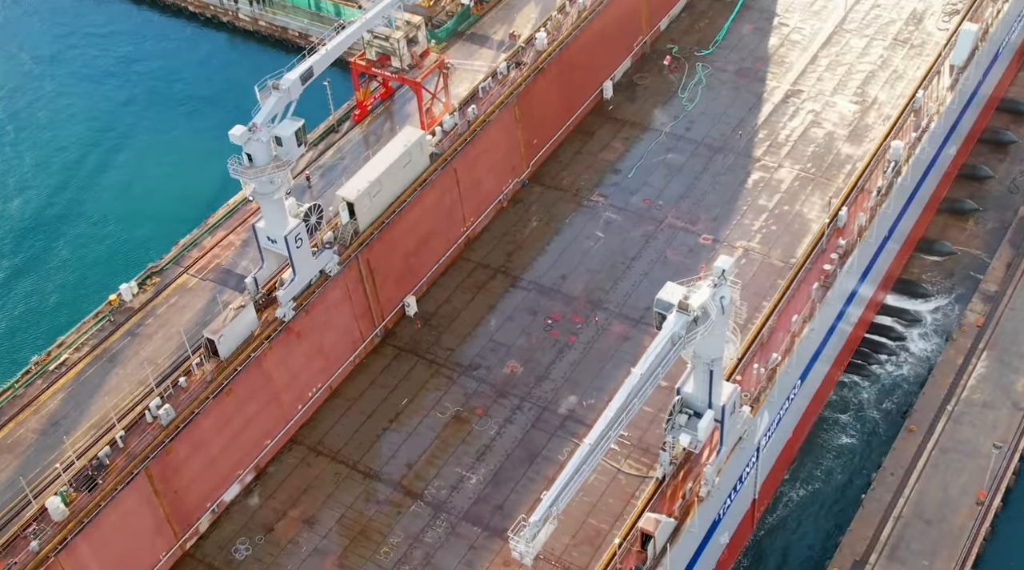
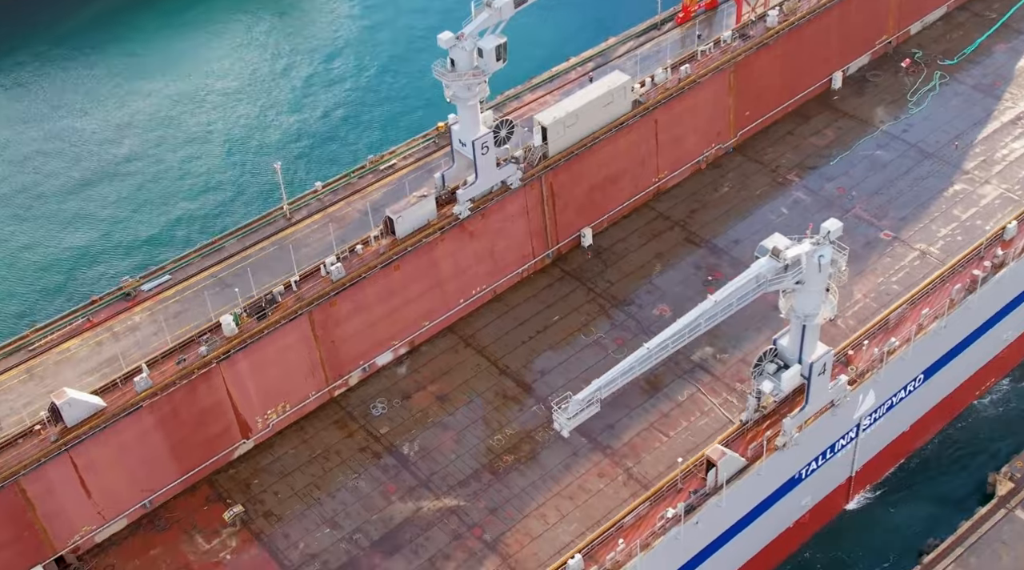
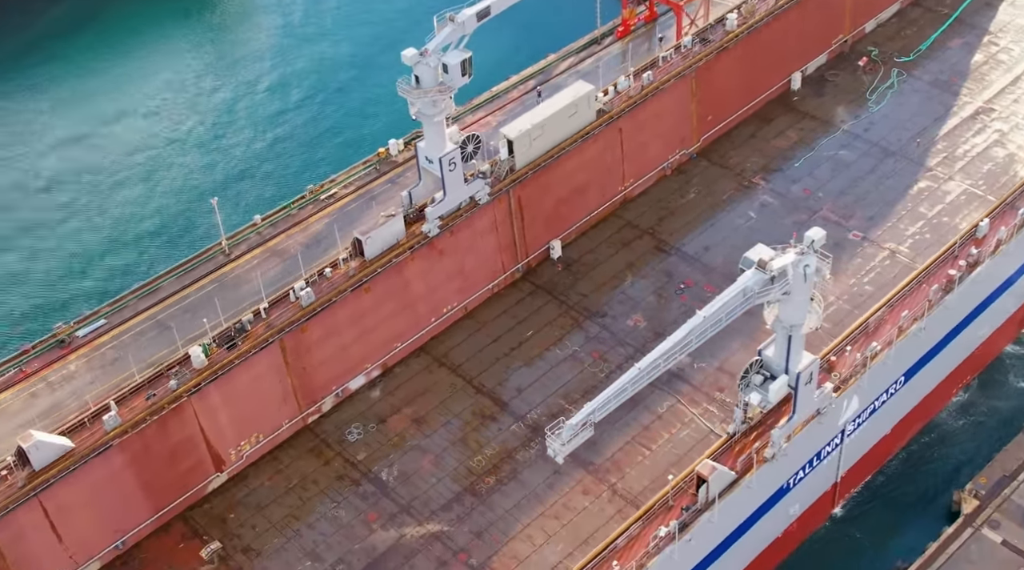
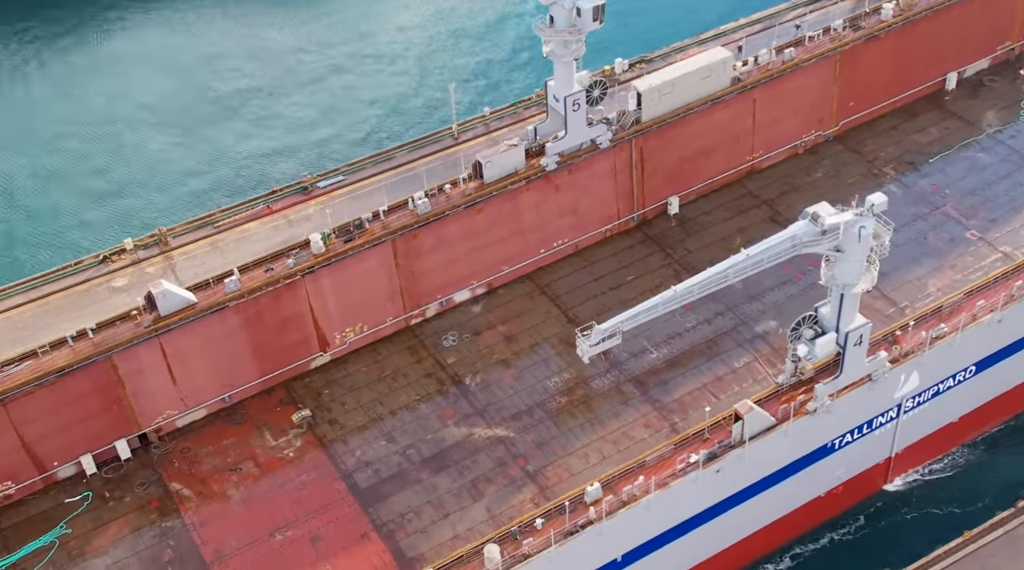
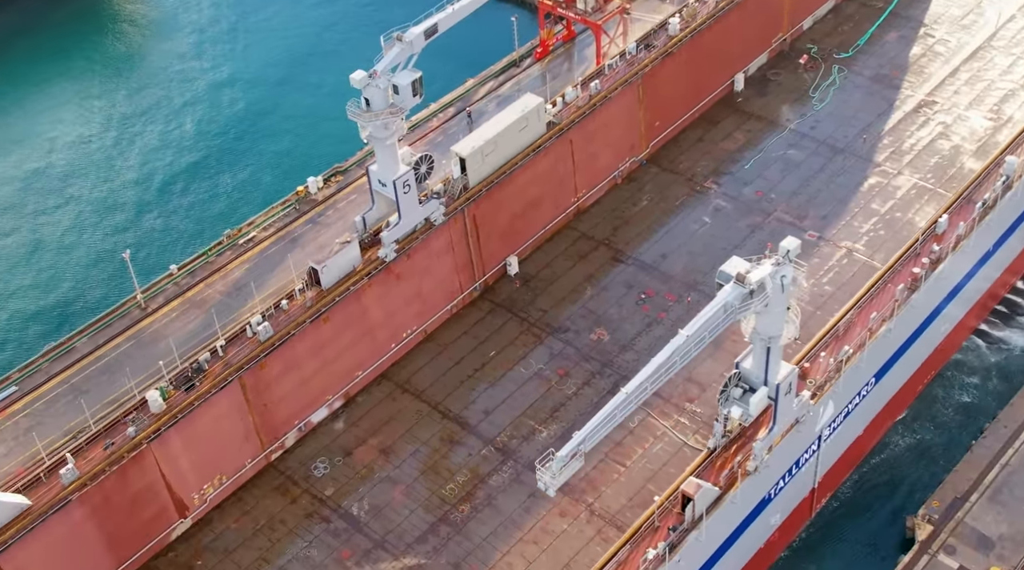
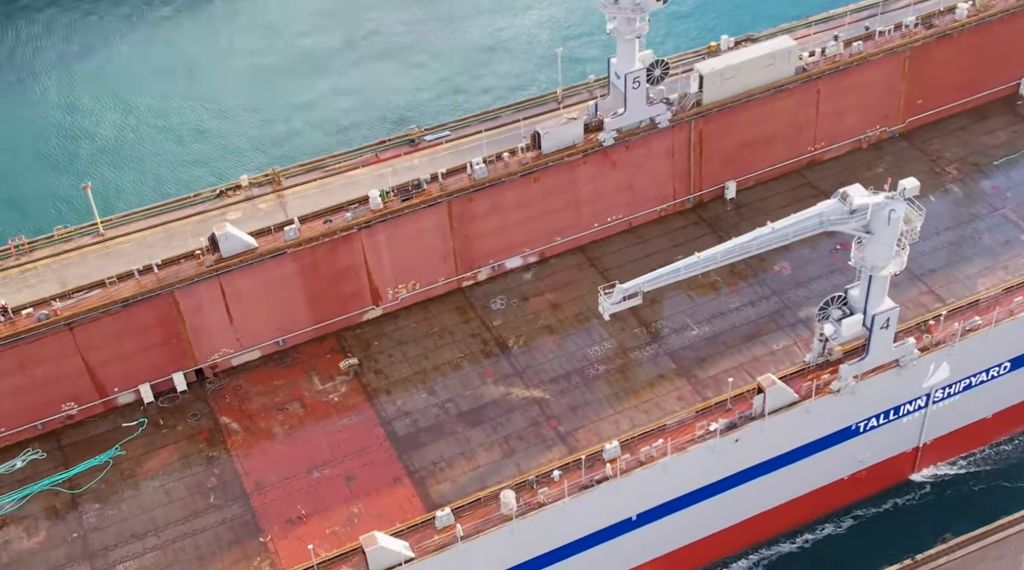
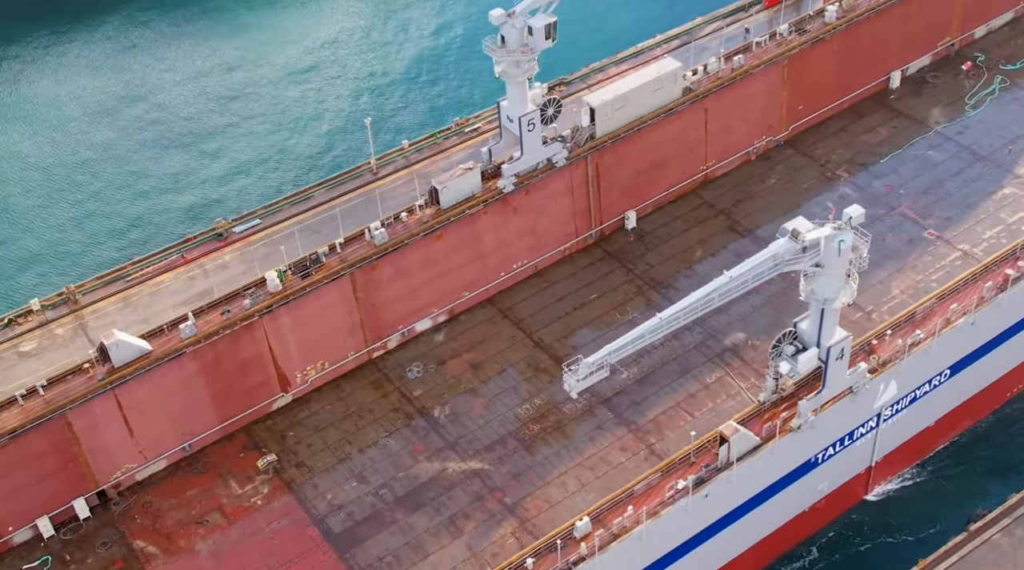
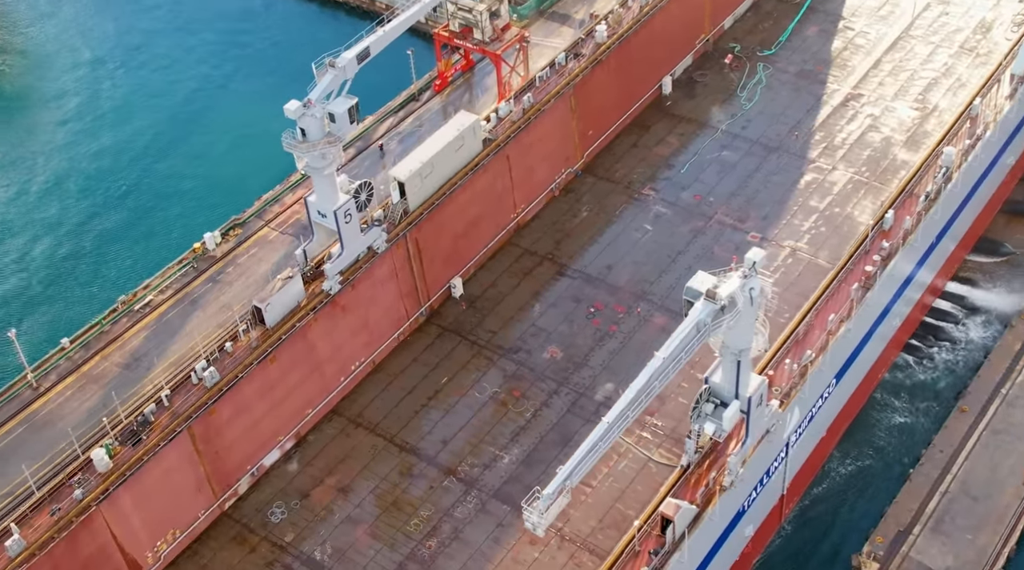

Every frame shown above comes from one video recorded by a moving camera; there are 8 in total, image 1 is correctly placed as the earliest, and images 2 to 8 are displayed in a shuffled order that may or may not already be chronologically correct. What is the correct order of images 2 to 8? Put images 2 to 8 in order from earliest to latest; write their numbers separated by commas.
8, 5, 3, 2, 7, 4, 6
